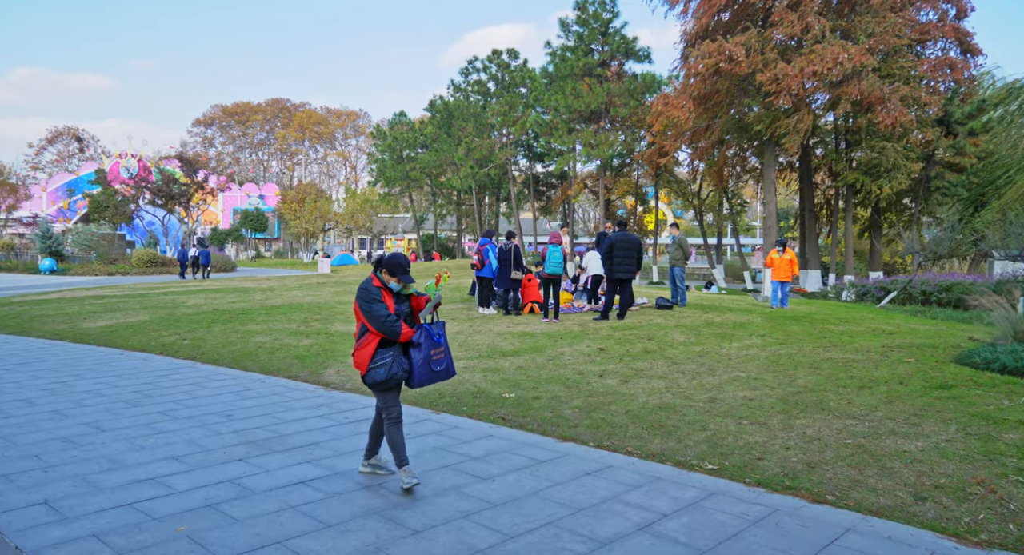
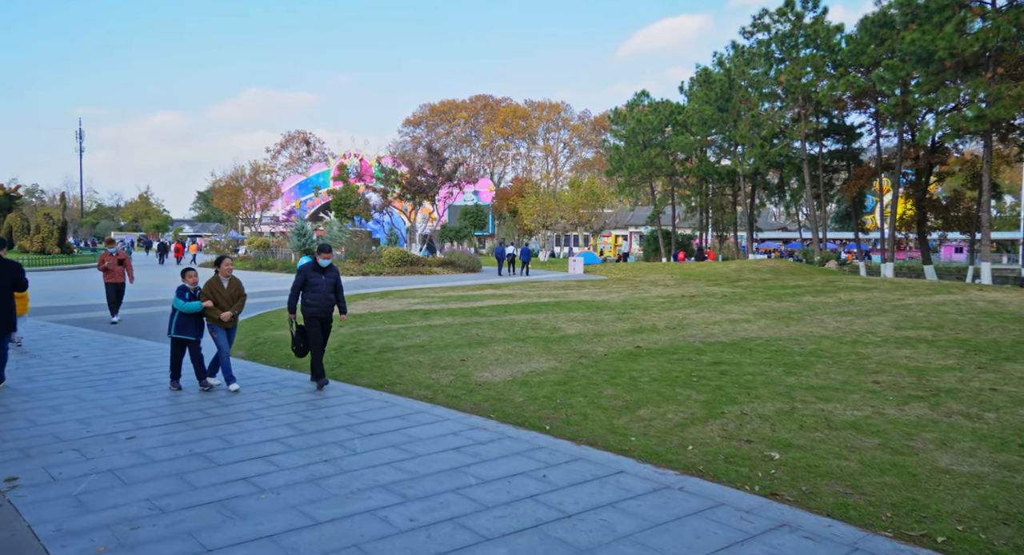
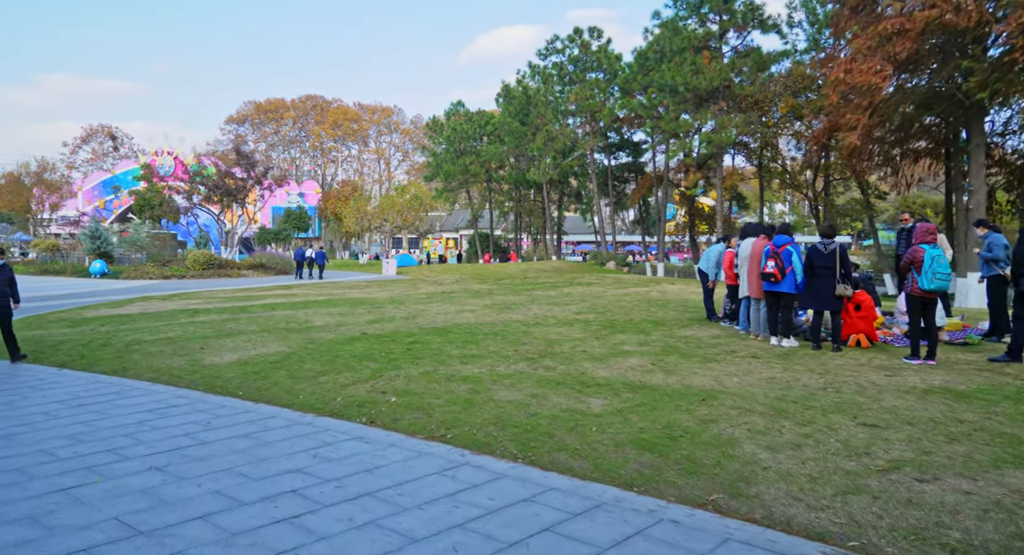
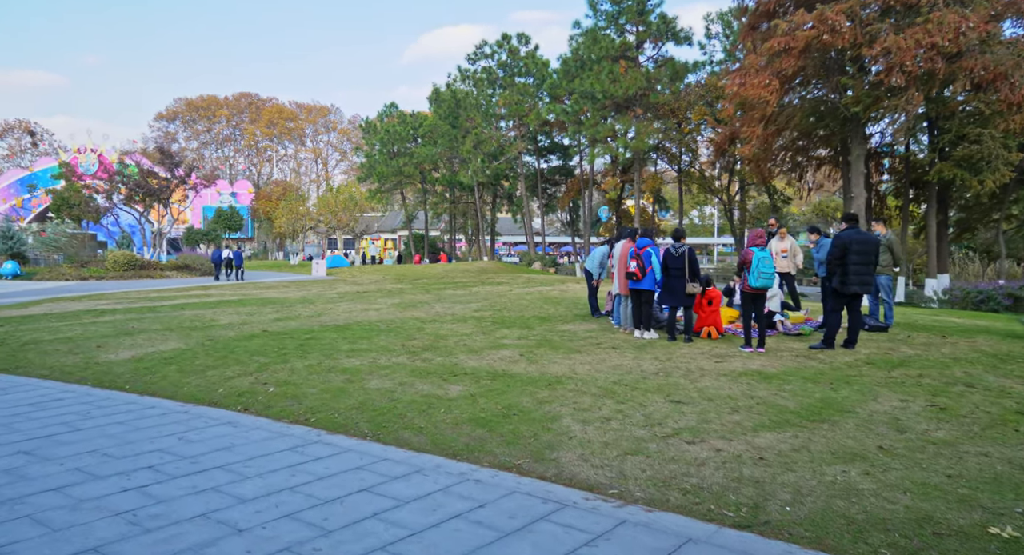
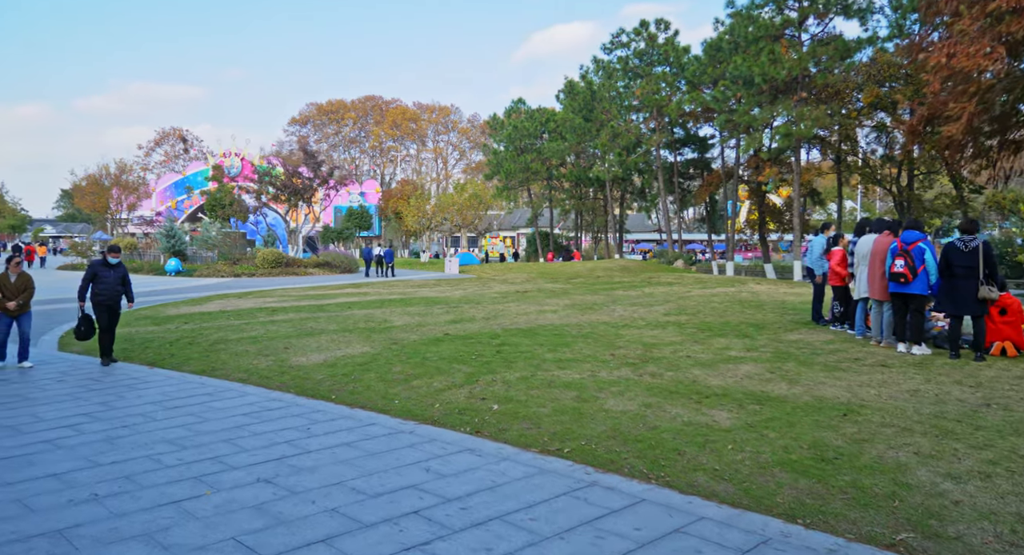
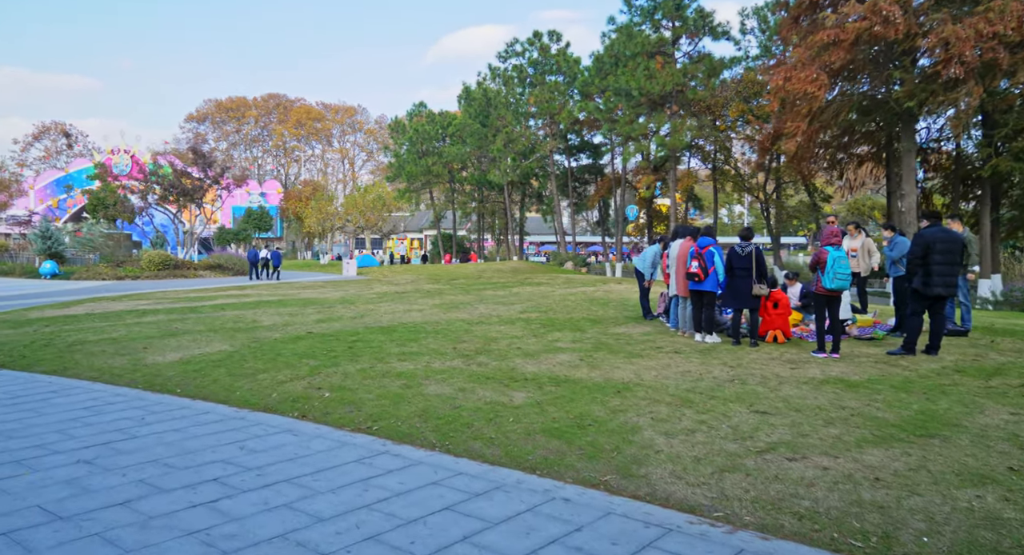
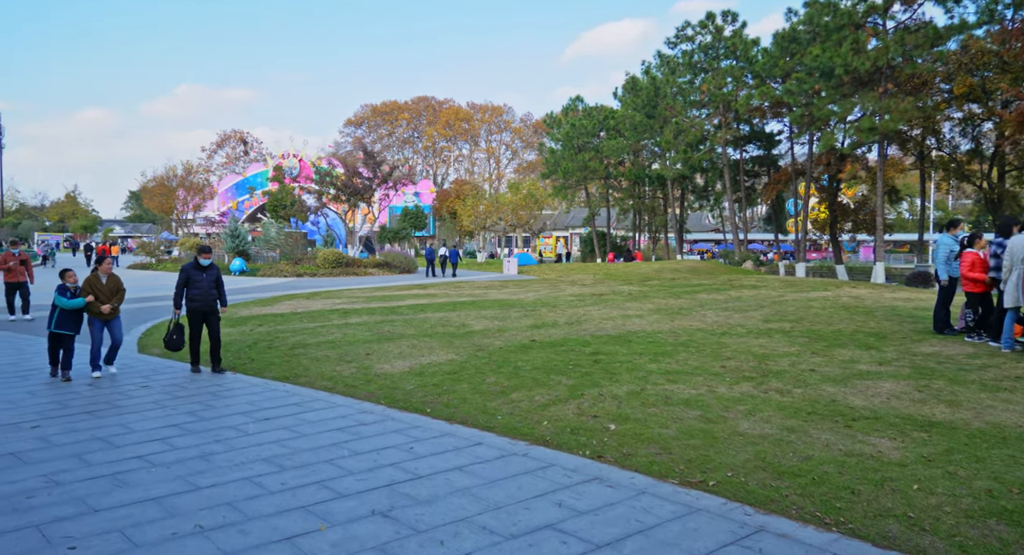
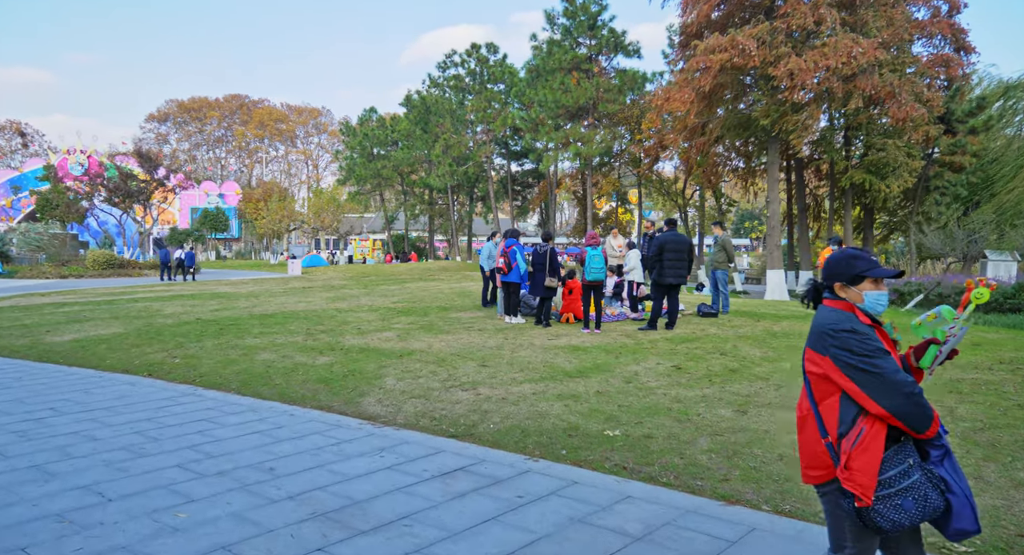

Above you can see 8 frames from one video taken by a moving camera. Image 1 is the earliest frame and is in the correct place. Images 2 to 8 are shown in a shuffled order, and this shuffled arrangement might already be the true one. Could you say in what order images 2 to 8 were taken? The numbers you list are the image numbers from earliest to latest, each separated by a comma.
8, 4, 6, 3, 5, 7, 2
